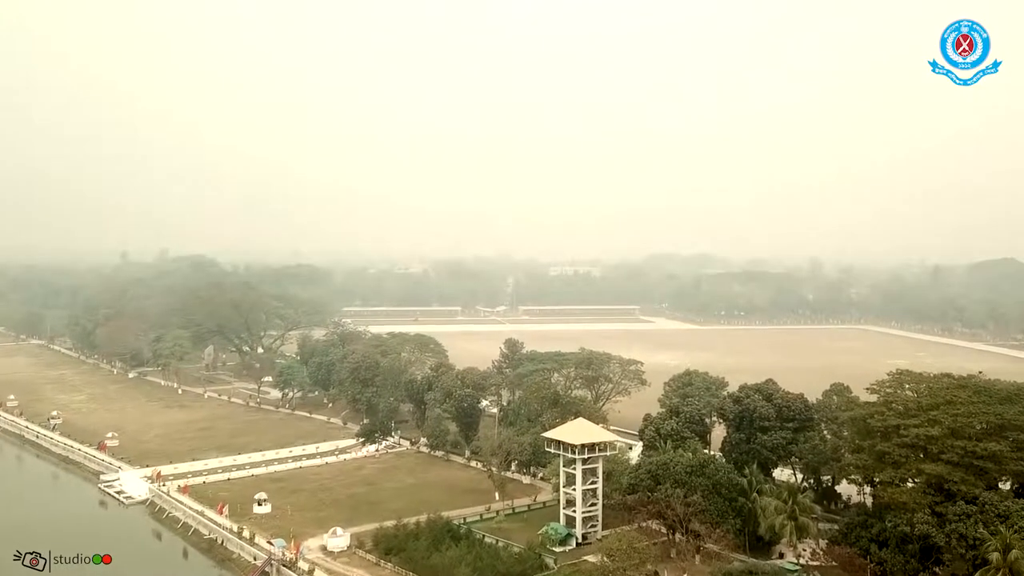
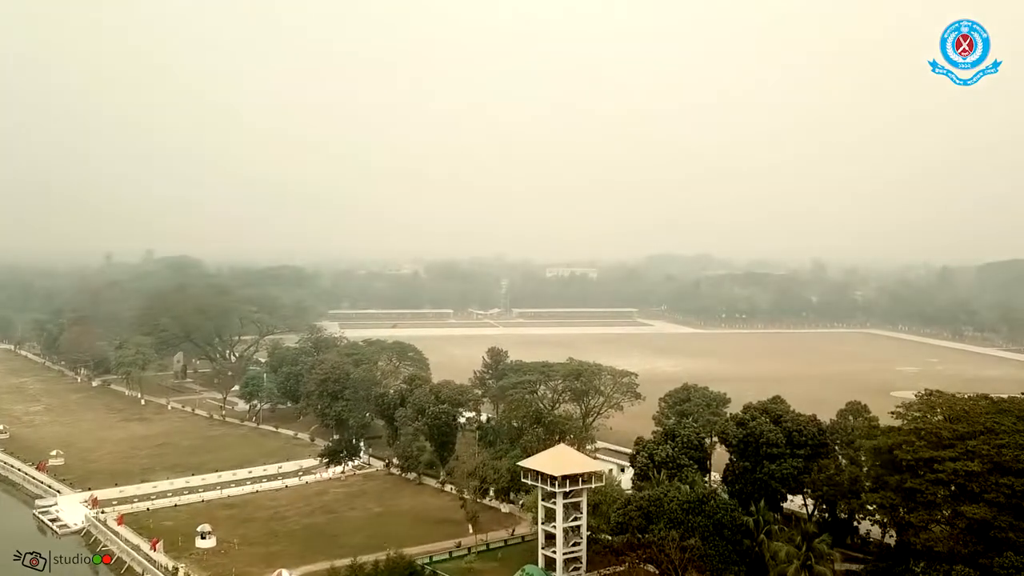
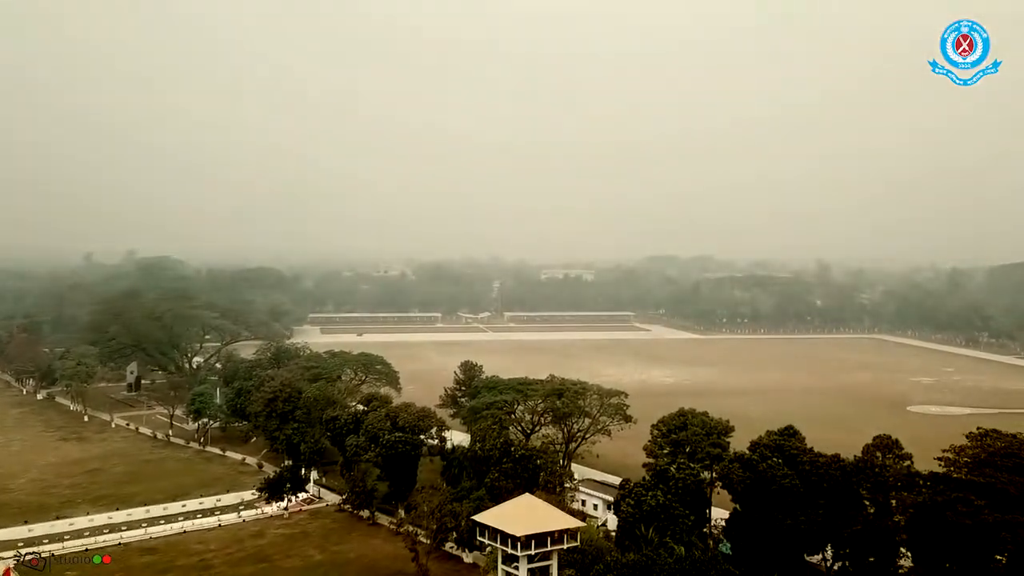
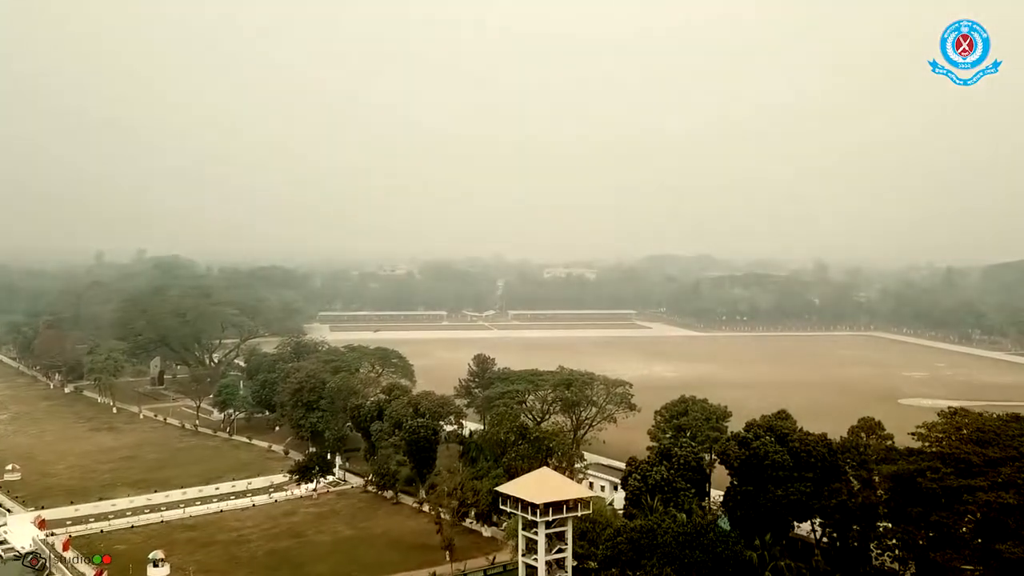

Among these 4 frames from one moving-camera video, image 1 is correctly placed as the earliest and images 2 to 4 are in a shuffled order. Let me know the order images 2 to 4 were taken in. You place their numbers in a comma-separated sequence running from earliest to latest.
2, 4, 3
